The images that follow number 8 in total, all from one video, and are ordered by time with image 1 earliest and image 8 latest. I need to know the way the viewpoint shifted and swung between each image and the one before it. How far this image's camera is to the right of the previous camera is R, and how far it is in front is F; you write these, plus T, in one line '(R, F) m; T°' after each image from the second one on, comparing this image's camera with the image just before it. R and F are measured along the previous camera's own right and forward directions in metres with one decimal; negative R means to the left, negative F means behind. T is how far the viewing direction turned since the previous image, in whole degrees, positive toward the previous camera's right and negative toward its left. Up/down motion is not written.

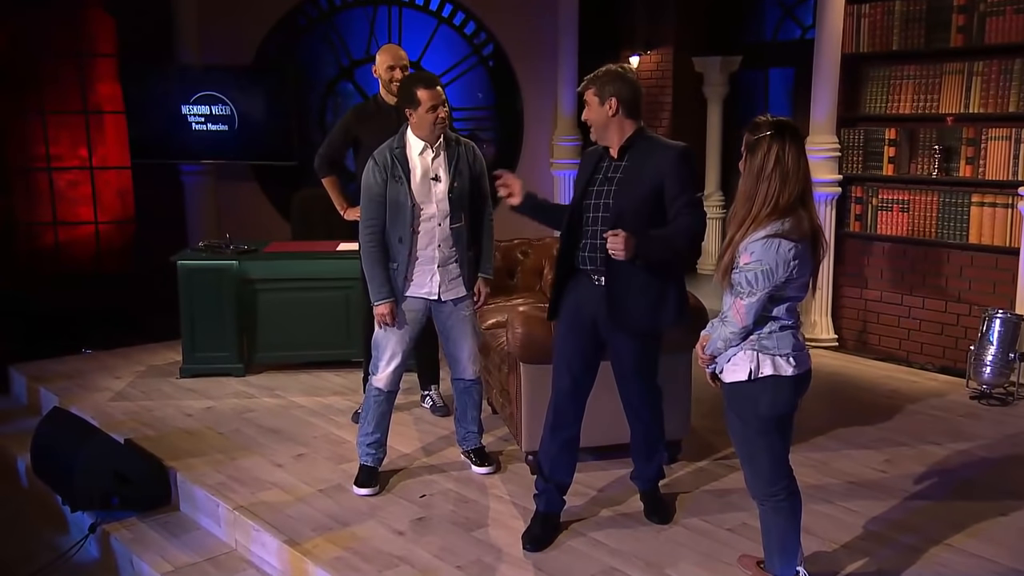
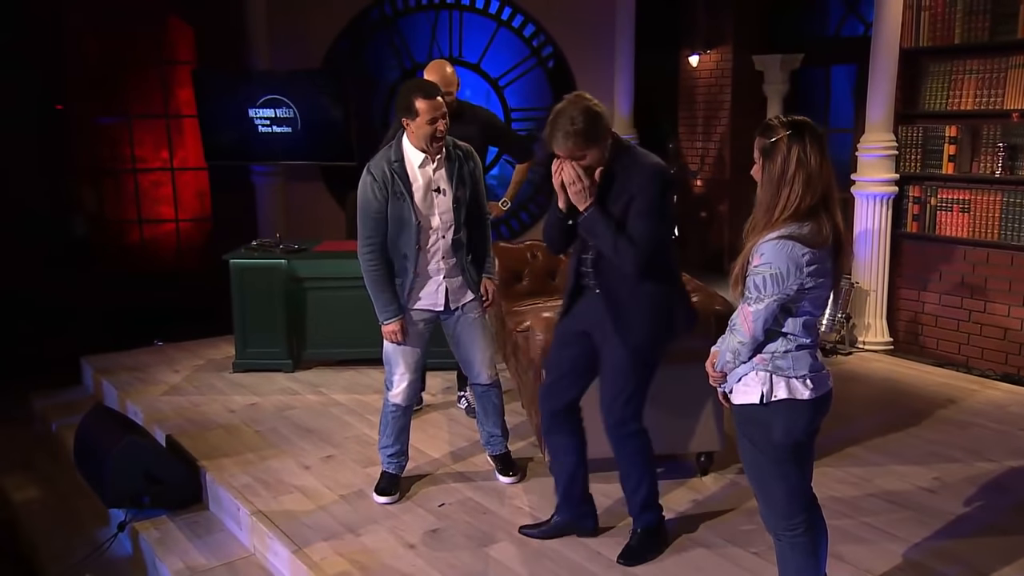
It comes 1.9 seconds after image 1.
(+0.3, 0.0) m; -7°
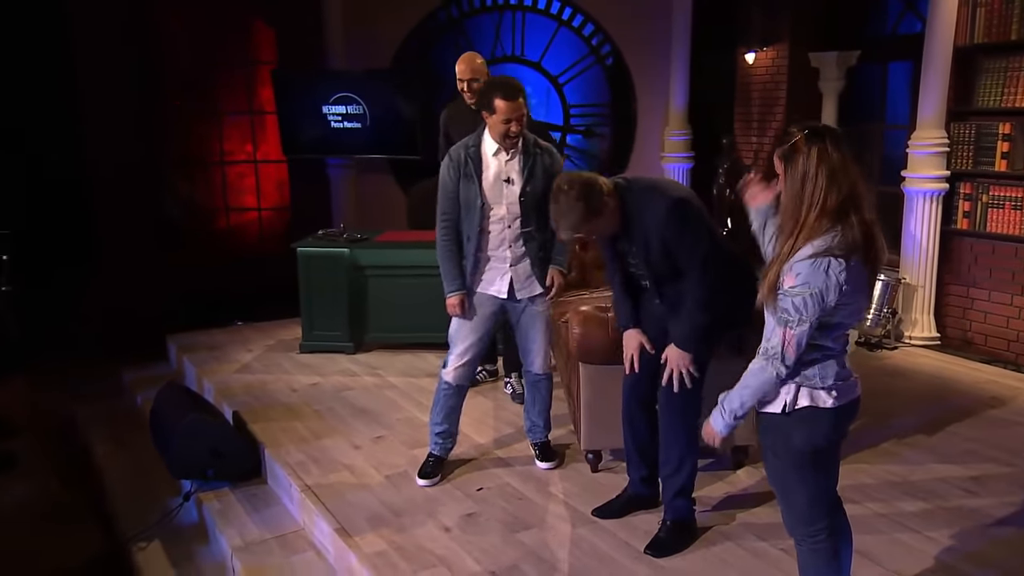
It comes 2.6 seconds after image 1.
(+0.2, -0.2) m; -6°
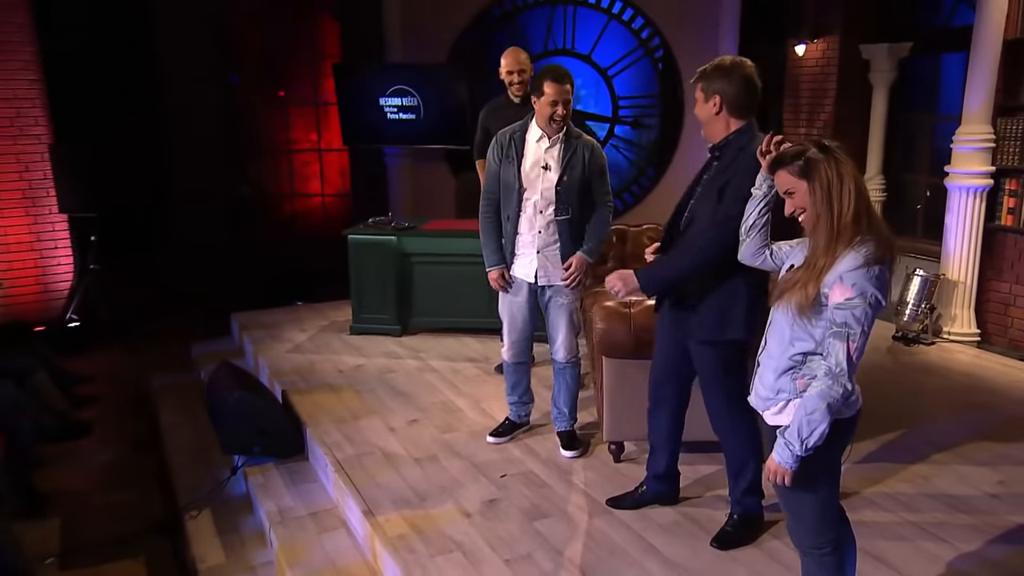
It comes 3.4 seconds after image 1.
(+0.2, -0.2) m; -5°
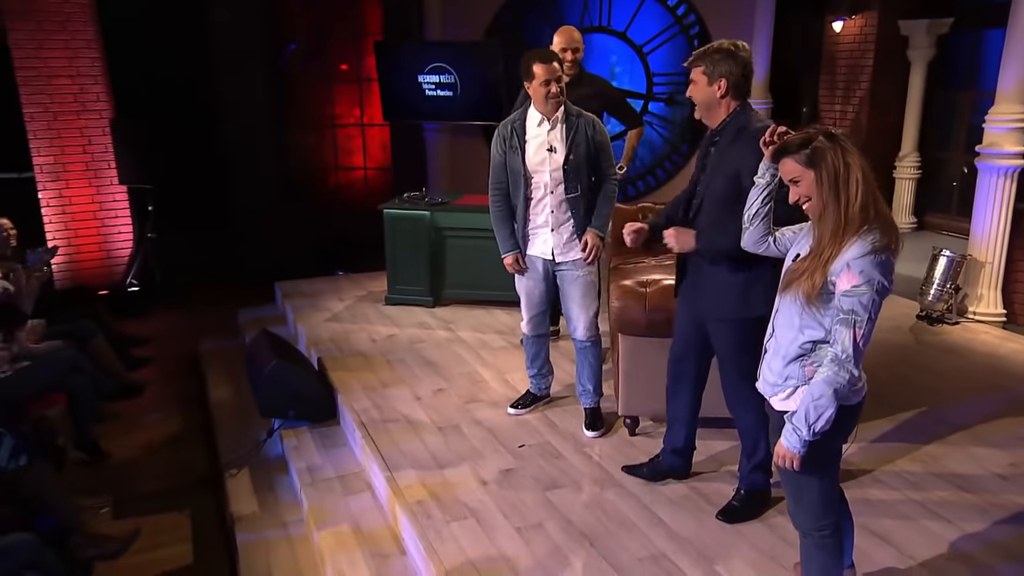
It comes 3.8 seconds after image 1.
(+0.2, -0.1) m; -4°
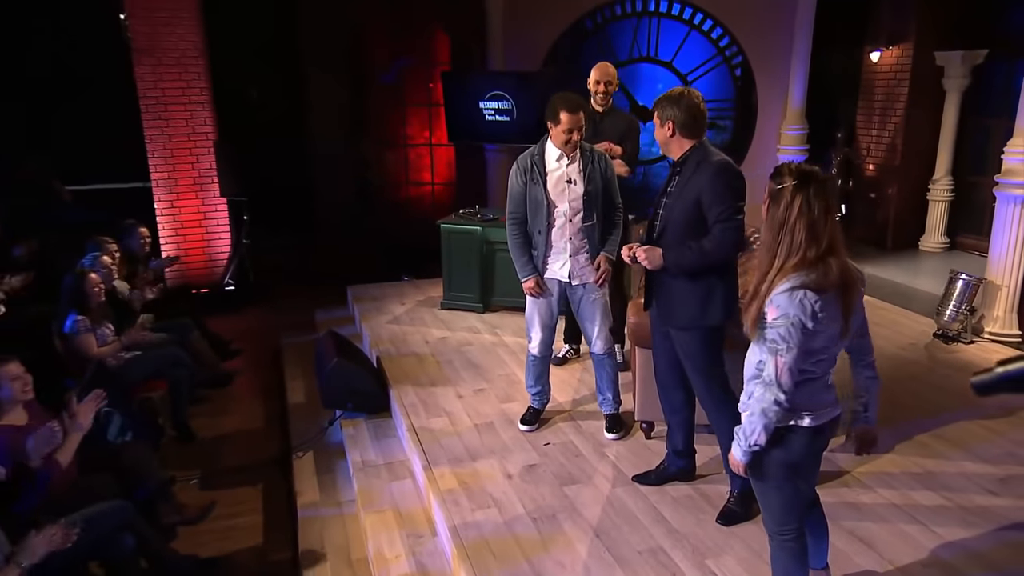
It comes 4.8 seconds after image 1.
(+0.3, -0.5) m; -6°
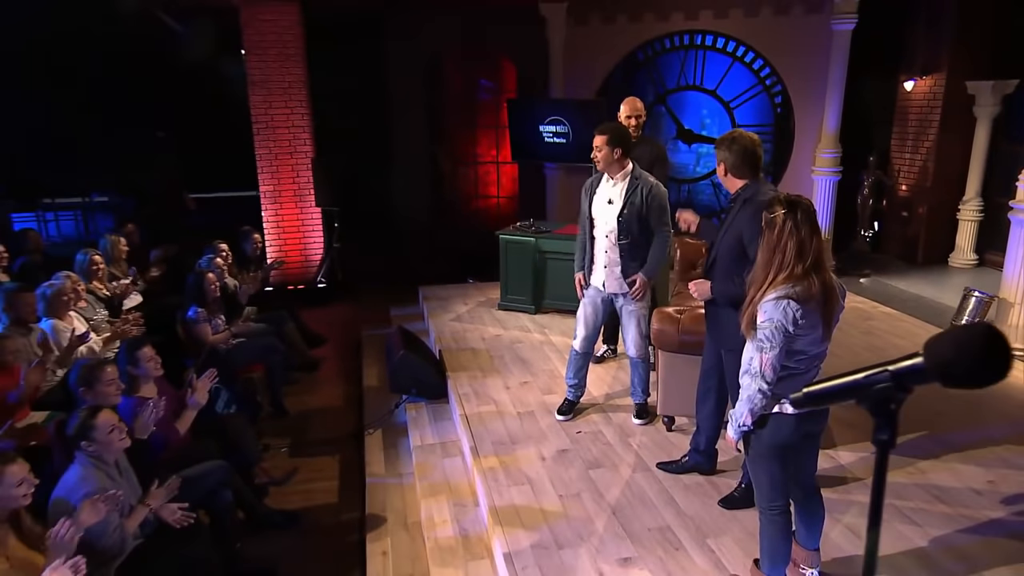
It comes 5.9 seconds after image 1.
(+0.4, -0.6) m; -7°
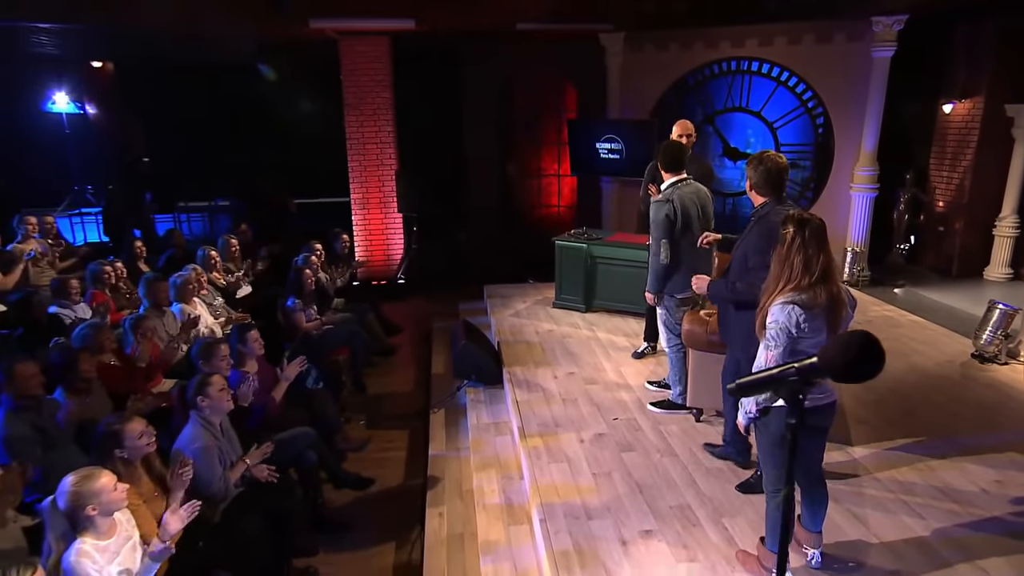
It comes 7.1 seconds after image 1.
(+0.3, -0.6) m; -6°
